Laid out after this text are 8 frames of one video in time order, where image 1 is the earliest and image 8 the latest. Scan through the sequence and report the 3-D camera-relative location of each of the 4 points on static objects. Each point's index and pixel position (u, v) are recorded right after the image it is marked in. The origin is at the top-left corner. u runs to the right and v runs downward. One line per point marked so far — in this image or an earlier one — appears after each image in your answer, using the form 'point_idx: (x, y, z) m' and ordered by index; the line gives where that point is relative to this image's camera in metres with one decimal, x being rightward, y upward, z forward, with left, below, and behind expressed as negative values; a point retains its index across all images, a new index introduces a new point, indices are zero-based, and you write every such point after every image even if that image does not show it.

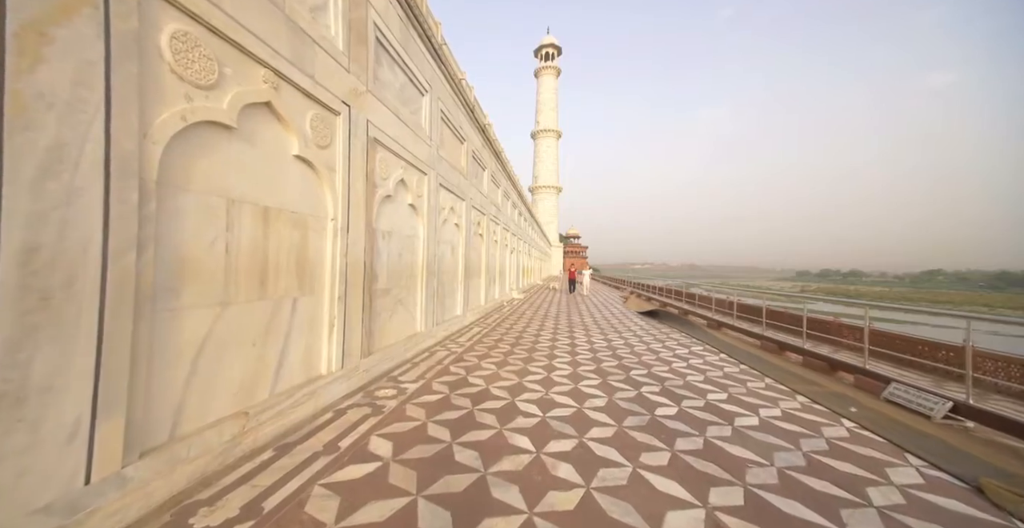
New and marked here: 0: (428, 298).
0: (-1.3, -0.5, +5.2) m
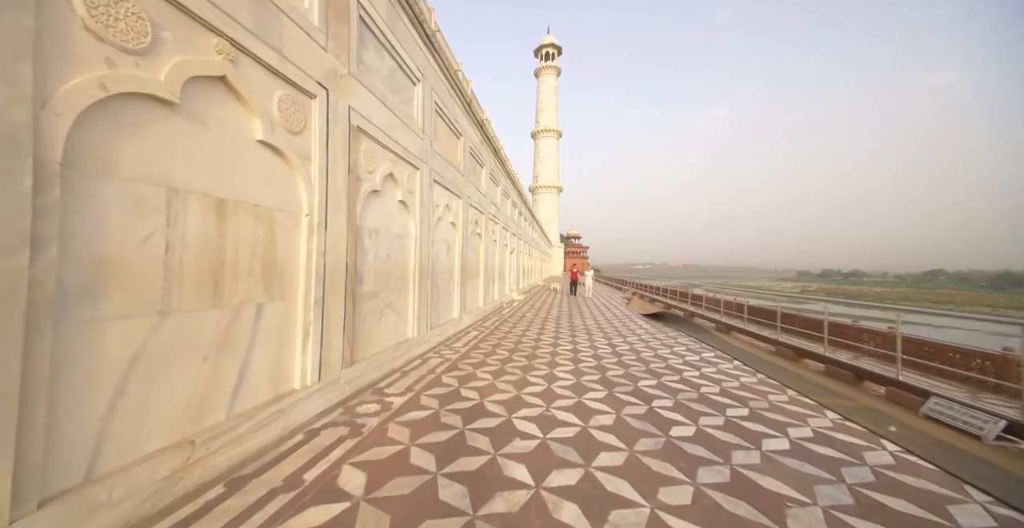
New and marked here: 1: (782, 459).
0: (-1.3, -0.5, +4.9) m
1: (+1.8, -1.3, +2.2) m
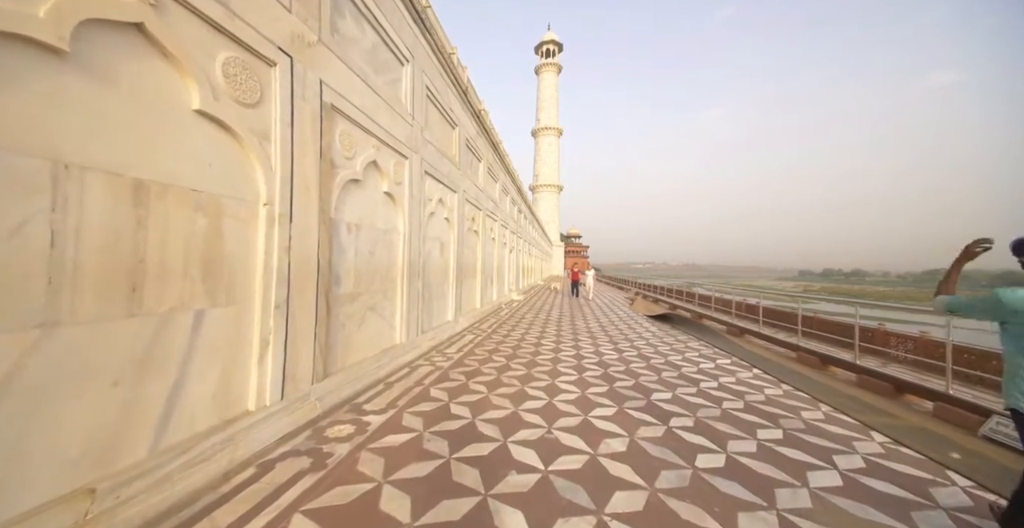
0: (-1.4, -0.5, +4.5) m
1: (+1.8, -1.3, +1.8) m
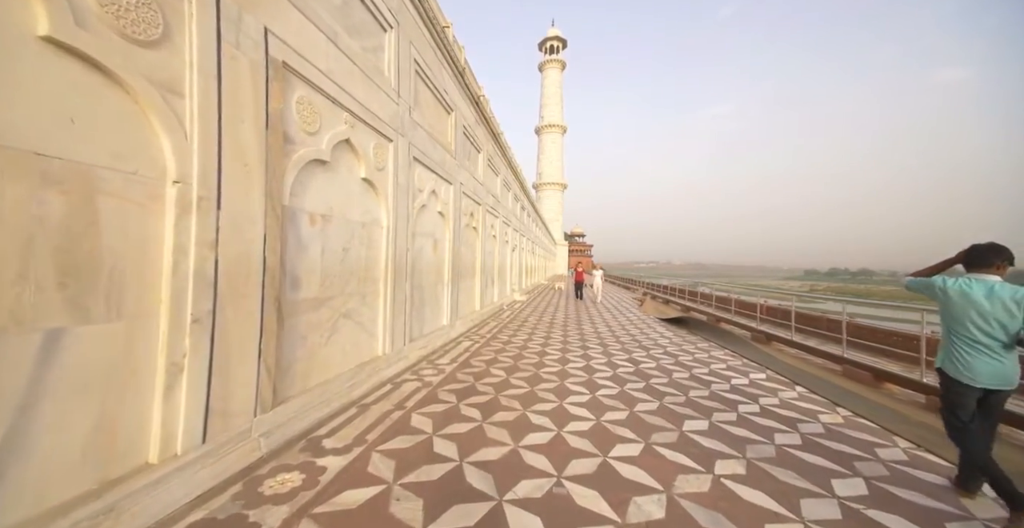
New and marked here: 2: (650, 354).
0: (-1.4, -0.5, +3.9) m
1: (+1.7, -1.3, +1.2) m
2: (+2.2, -1.4, +5.2) m
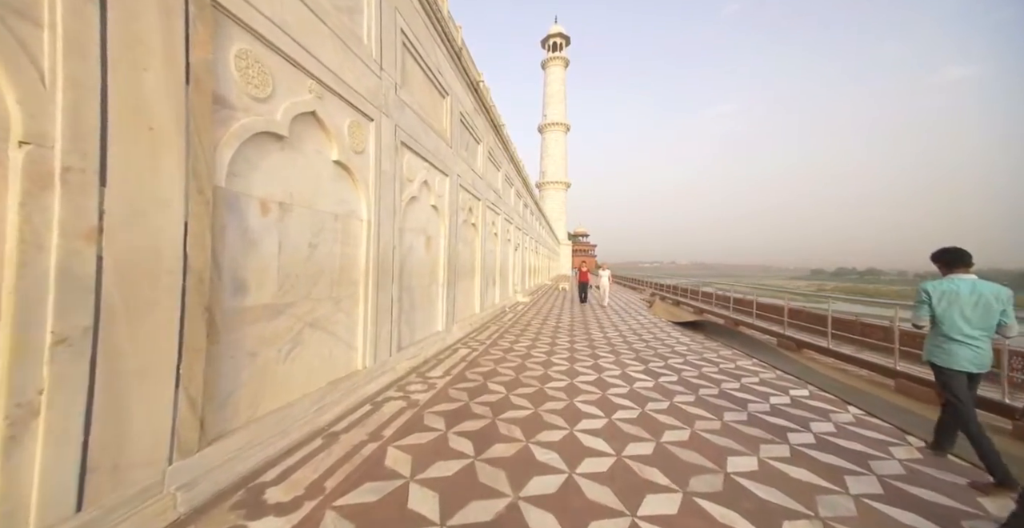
0: (-1.3, -0.5, +3.4) m
1: (+1.7, -1.3, +0.7) m
2: (+2.2, -1.4, +4.6) m
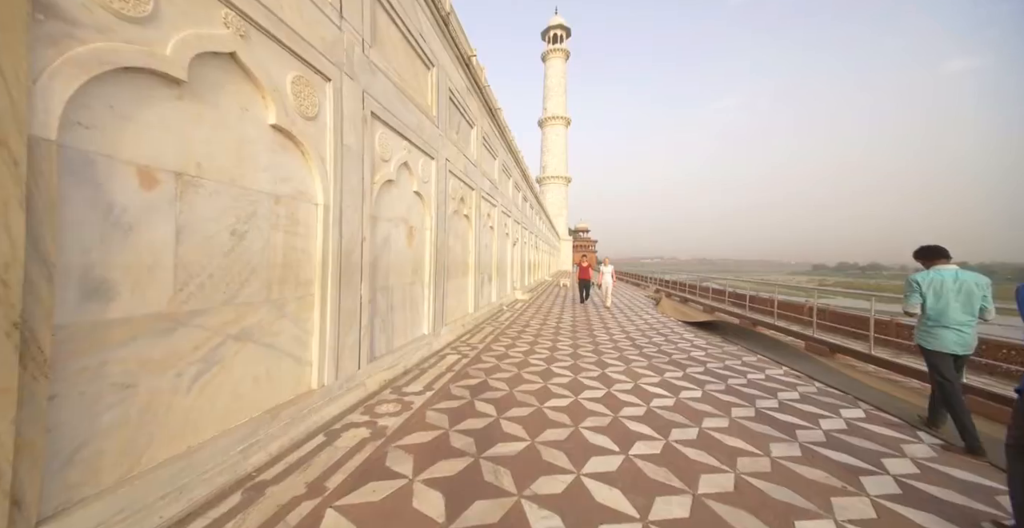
0: (-1.4, -0.5, +2.8) m
1: (+1.7, -1.2, +0.1) m
2: (+2.1, -1.3, +4.0) m
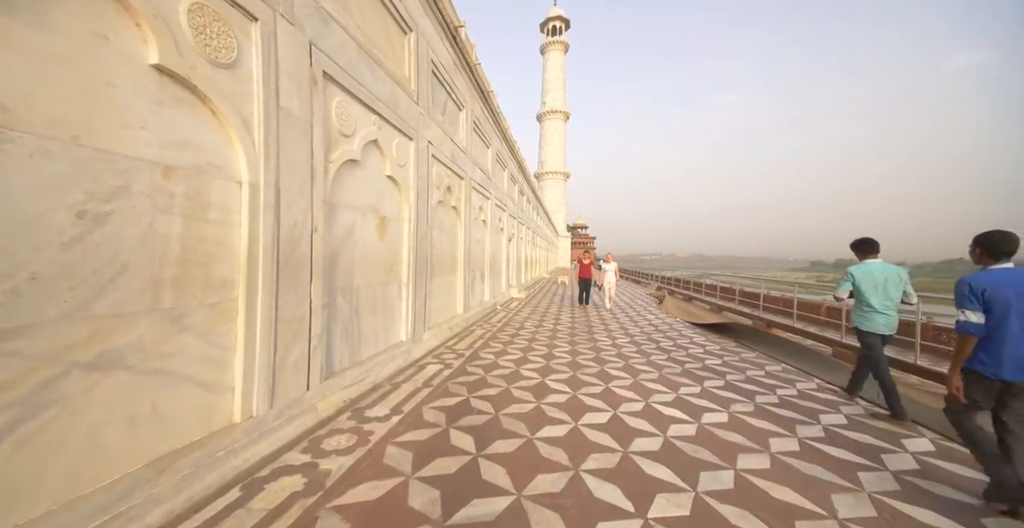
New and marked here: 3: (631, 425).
0: (-1.5, -0.4, +2.2) m
1: (+1.6, -1.2, -0.5) m
2: (+2.0, -1.3, +3.5) m
3: (+0.9, -1.2, +2.5) m
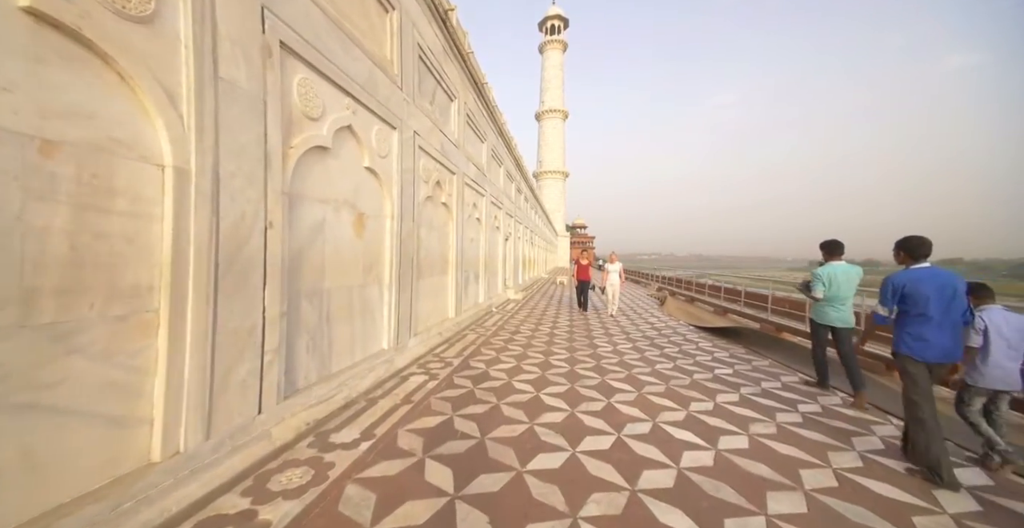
0: (-1.6, -0.4, +1.9) m
1: (+1.5, -1.3, -0.8) m
2: (+1.9, -1.3, +3.2) m
3: (+0.8, -1.2, +2.1) m
